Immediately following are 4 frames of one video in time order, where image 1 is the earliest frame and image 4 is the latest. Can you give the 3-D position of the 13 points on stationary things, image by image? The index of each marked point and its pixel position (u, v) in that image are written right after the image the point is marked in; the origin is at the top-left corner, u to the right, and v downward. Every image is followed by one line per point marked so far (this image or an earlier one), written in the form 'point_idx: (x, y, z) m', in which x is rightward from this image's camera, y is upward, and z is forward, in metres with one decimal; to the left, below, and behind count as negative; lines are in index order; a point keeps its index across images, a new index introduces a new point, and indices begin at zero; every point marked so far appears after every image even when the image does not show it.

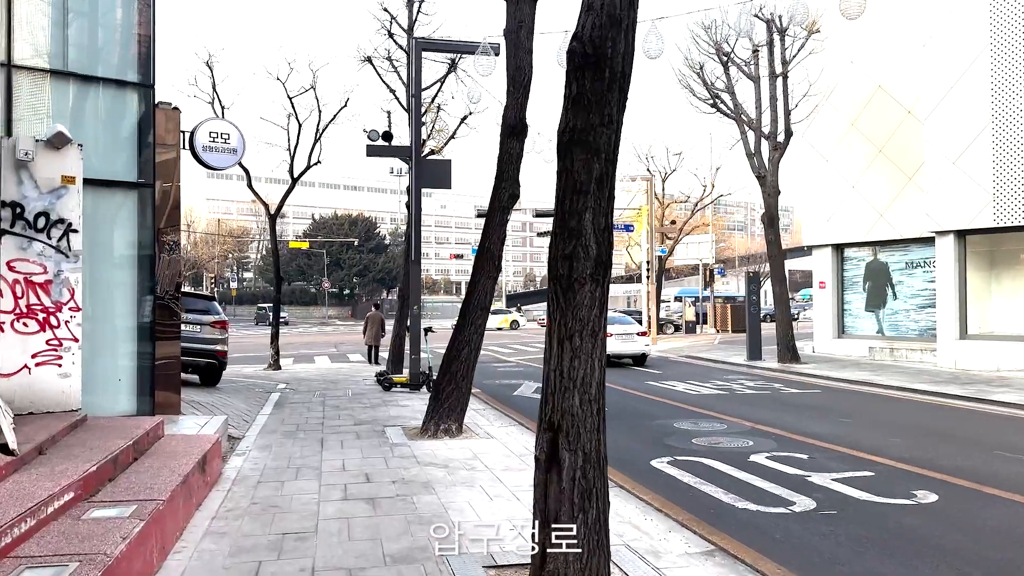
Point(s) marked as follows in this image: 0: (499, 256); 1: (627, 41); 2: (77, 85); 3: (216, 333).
0: (-0.2, +0.4, +9.4) m
1: (+0.6, +1.2, +4.0) m
2: (-4.4, +2.0, +7.8) m
3: (-5.1, -0.8, +13.6) m
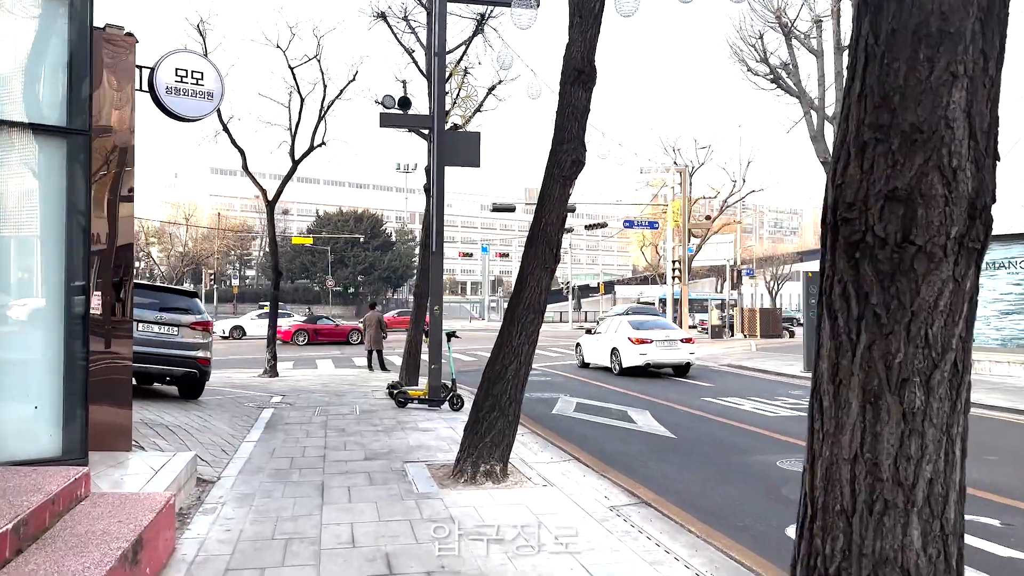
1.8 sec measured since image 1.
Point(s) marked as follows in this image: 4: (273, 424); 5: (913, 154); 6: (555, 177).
0: (+0.4, +0.4, +7.2) m
1: (+1.1, +1.3, +1.7) m
2: (-3.8, +2.1, +5.6) m
3: (-4.5, -0.7, +11.3) m
4: (-3.0, -1.7, +9.9) m
5: (+0.8, +0.3, +1.7) m
6: (+0.4, +1.0, +7.2) m
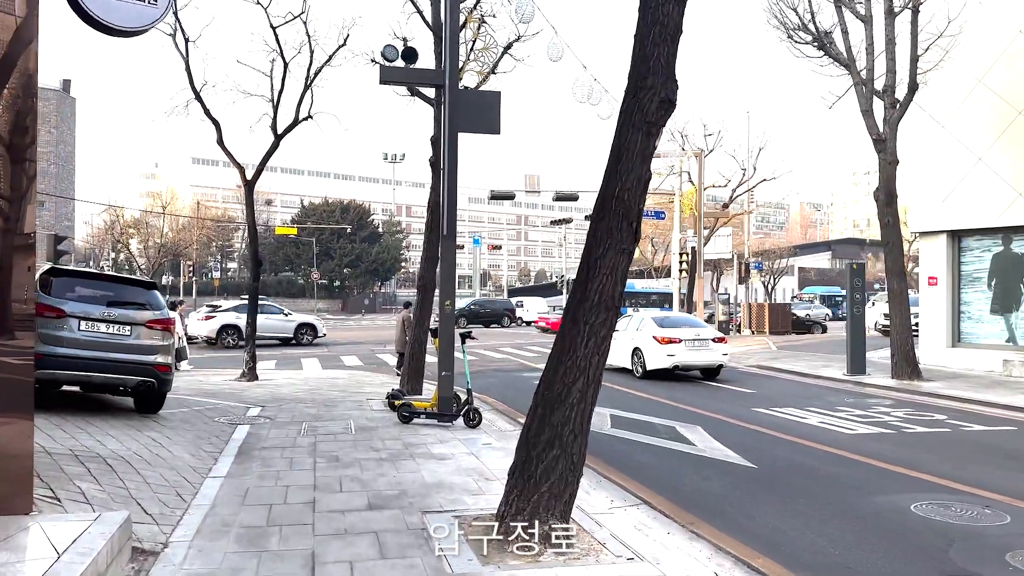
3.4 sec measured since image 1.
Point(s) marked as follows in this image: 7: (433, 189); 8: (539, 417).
0: (+0.8, +0.5, +5.2) m
1: (+1.7, +1.3, -0.3) m
2: (-3.3, +2.2, +3.5) m
3: (-4.2, -0.6, +9.2) m
4: (-2.6, -1.6, +7.9) m
5: (+1.3, +0.3, -0.3) m
6: (+0.8, +1.1, +5.2) m
7: (-1.1, +1.4, +11.2) m
8: (+0.2, -0.8, +5.1) m
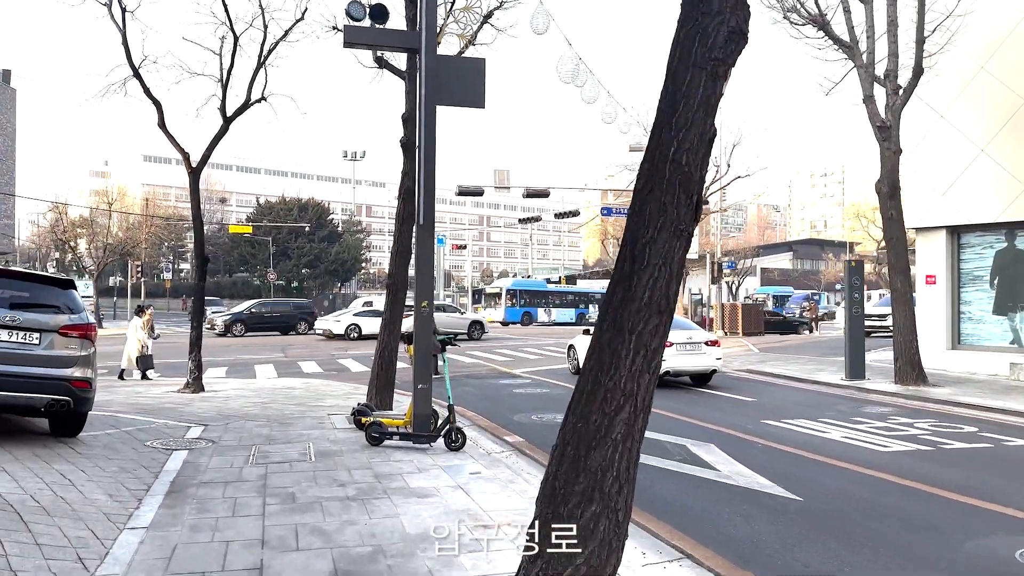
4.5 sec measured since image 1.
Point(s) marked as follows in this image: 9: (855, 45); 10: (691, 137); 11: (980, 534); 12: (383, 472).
0: (+0.9, +0.5, +3.9) m
1: (+2.0, +1.3, -1.6) m
2: (-3.1, +2.2, +2.0) m
3: (-4.3, -0.6, +7.7) m
4: (-2.7, -1.6, +6.4) m
5: (+1.7, +0.3, -1.6) m
6: (+0.9, +1.1, +3.9) m
7: (-1.3, +1.4, +9.8) m
8: (+0.3, -0.8, +3.8) m
9: (+6.2, +4.4, +14.2) m
10: (+0.9, +0.7, +3.8) m
11: (+3.3, -1.6, +5.6) m
12: (-1.2, -1.6, +6.8) m
